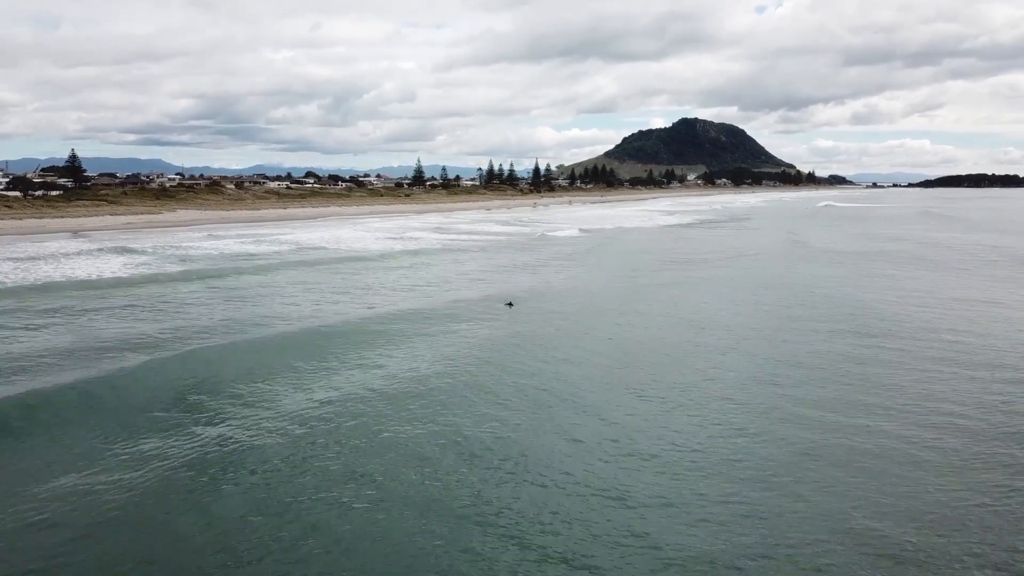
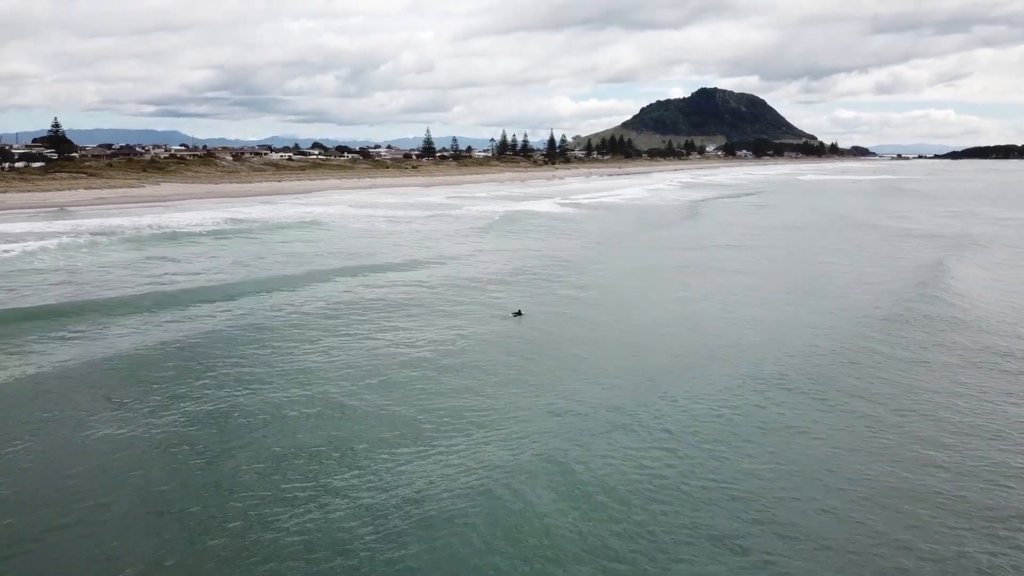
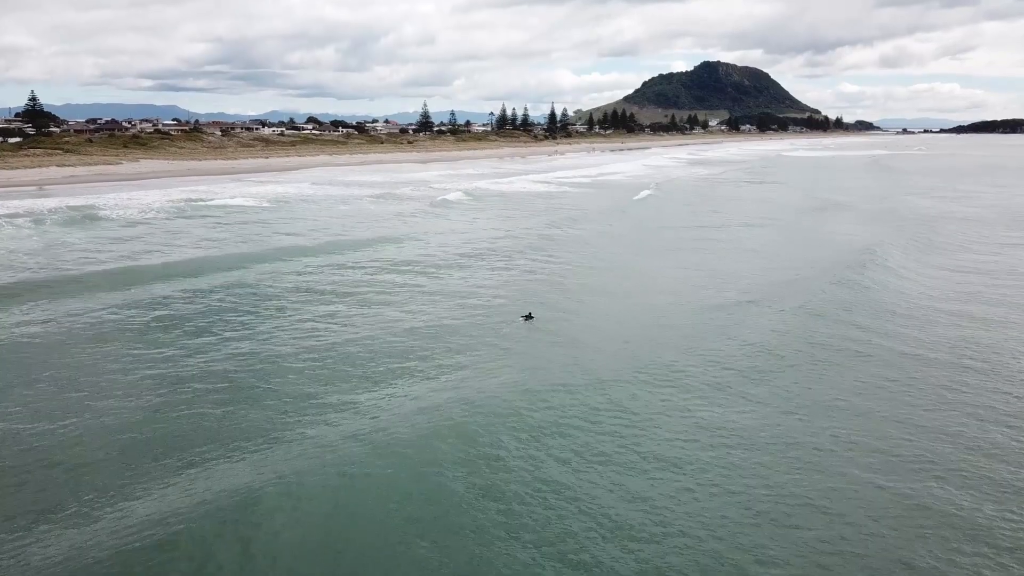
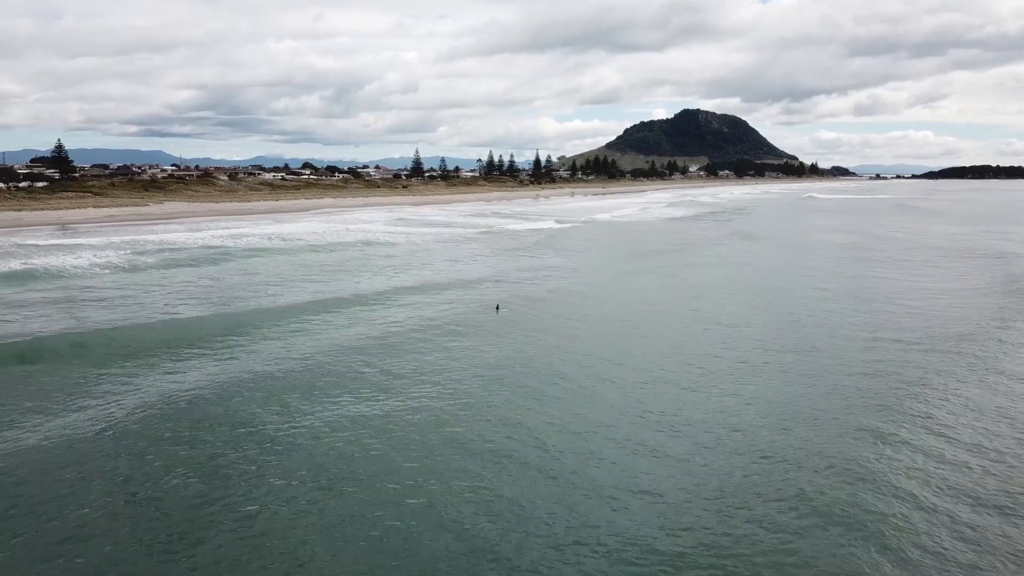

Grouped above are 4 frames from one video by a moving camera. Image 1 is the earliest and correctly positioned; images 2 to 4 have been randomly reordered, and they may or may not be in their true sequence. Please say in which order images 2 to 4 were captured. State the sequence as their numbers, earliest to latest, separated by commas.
4, 2, 3
